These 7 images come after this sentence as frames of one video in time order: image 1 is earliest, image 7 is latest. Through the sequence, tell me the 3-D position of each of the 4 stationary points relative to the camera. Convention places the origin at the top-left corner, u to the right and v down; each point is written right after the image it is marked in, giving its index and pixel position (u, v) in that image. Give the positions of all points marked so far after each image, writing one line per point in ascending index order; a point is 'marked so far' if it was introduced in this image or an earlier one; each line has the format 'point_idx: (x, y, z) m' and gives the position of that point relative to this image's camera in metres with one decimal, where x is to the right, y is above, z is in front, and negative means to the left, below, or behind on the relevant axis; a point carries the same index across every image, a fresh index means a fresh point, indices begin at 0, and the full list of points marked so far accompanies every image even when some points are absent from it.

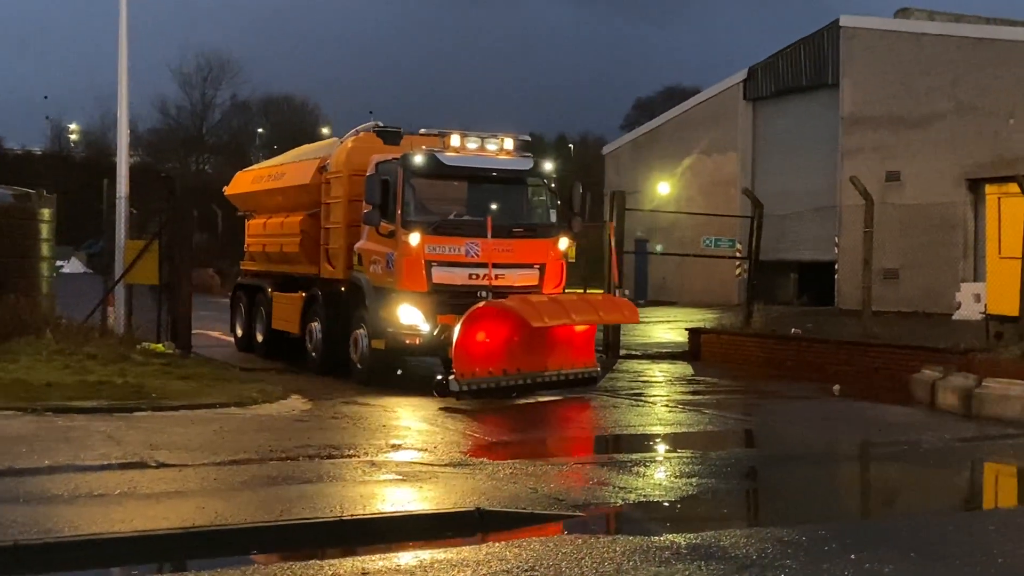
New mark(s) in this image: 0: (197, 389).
0: (-4.5, -1.2, +13.7) m
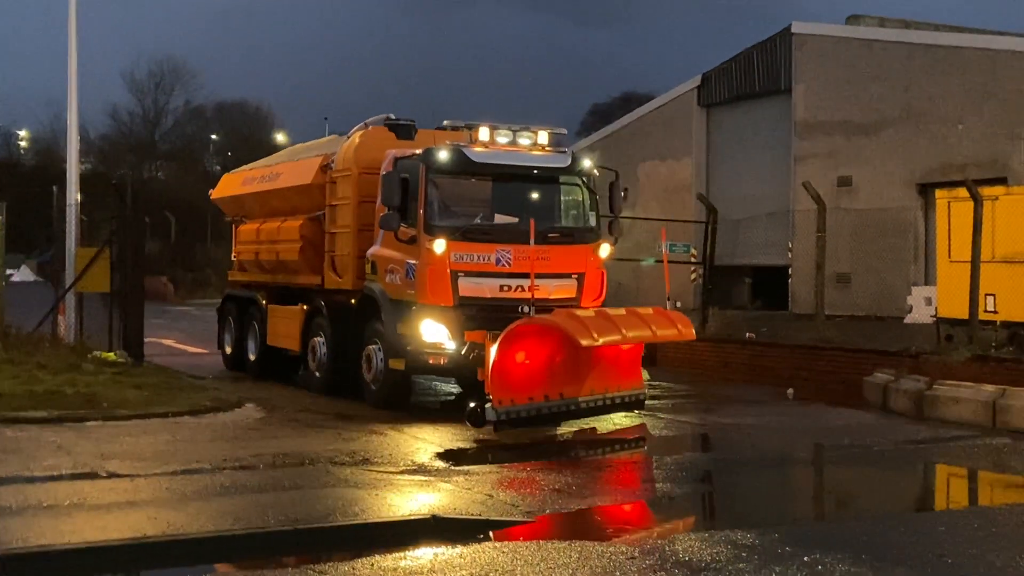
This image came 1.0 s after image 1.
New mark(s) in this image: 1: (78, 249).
0: (-4.4, -1.4, +12.1) m
1: (-6.1, +0.5, +13.9) m
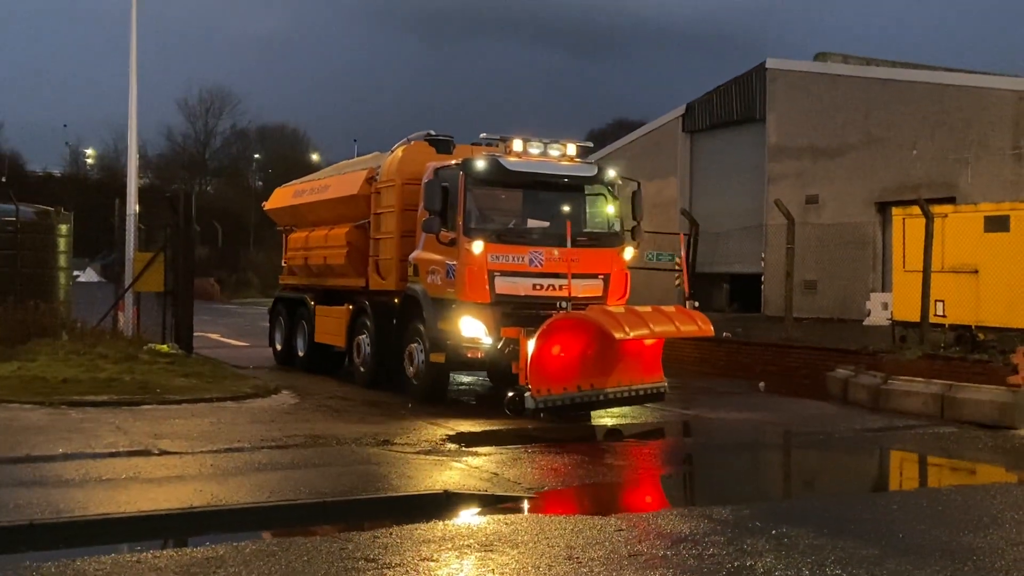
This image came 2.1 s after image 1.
0: (-4.4, -1.4, +13.9) m
1: (-6.0, +0.5, +15.8) m
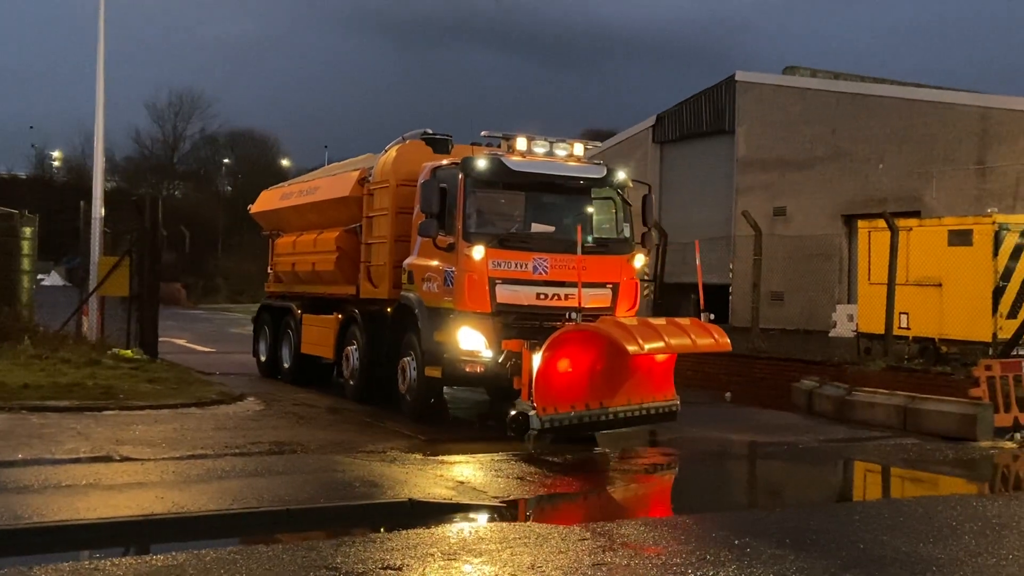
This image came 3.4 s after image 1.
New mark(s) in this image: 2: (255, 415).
0: (-4.9, -1.4, +13.8) m
1: (-6.5, +0.5, +15.6) m
2: (-3.4, -1.7, +13.1) m
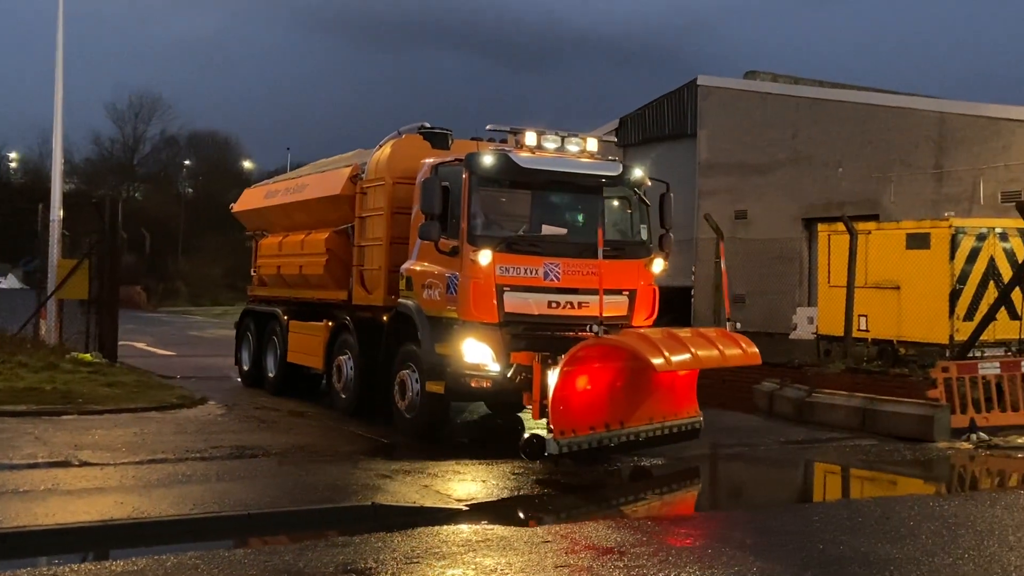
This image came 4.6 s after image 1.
0: (-5.4, -1.5, +13.7) m
1: (-7.1, +0.4, +15.4) m
2: (-3.9, -1.7, +13.0) m
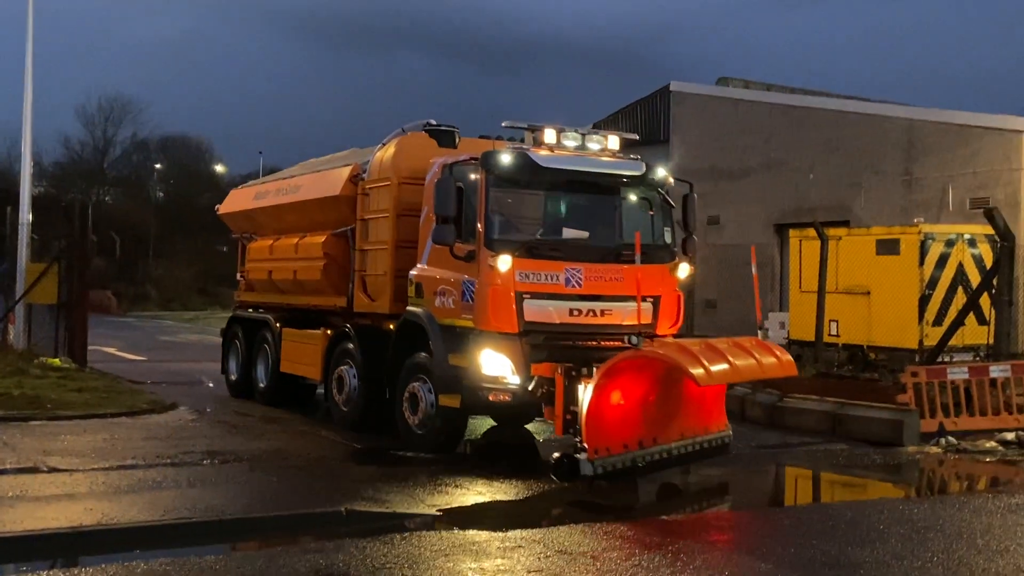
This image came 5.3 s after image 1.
0: (-5.7, -1.5, +13.5) m
1: (-7.5, +0.4, +15.3) m
2: (-4.2, -1.8, +12.9) m
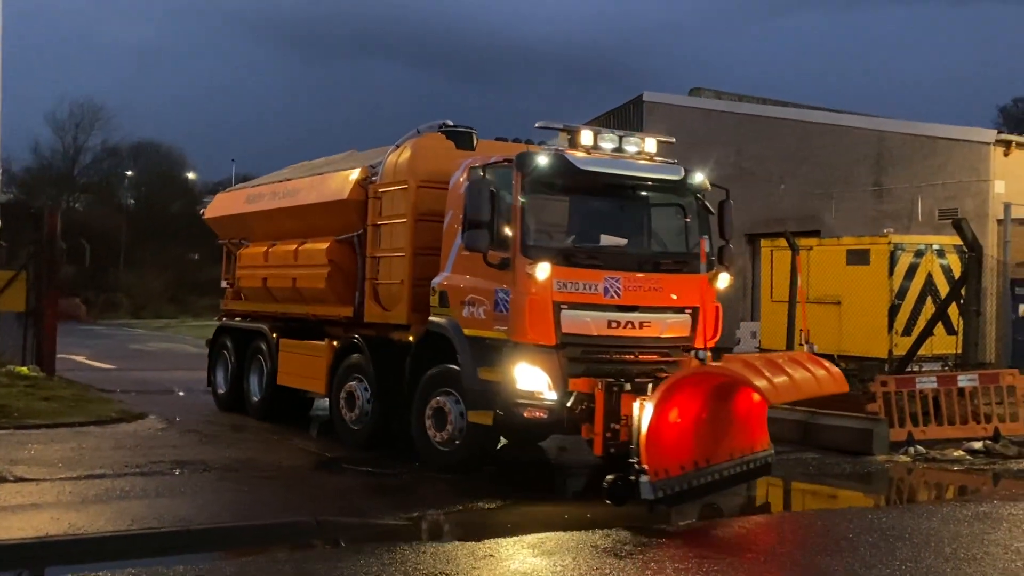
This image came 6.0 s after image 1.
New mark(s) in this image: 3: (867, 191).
0: (-6.1, -1.6, +13.4) m
1: (-7.9, +0.2, +15.1) m
2: (-4.6, -1.9, +12.8) m
3: (+7.2, +2.0, +20.0) m
